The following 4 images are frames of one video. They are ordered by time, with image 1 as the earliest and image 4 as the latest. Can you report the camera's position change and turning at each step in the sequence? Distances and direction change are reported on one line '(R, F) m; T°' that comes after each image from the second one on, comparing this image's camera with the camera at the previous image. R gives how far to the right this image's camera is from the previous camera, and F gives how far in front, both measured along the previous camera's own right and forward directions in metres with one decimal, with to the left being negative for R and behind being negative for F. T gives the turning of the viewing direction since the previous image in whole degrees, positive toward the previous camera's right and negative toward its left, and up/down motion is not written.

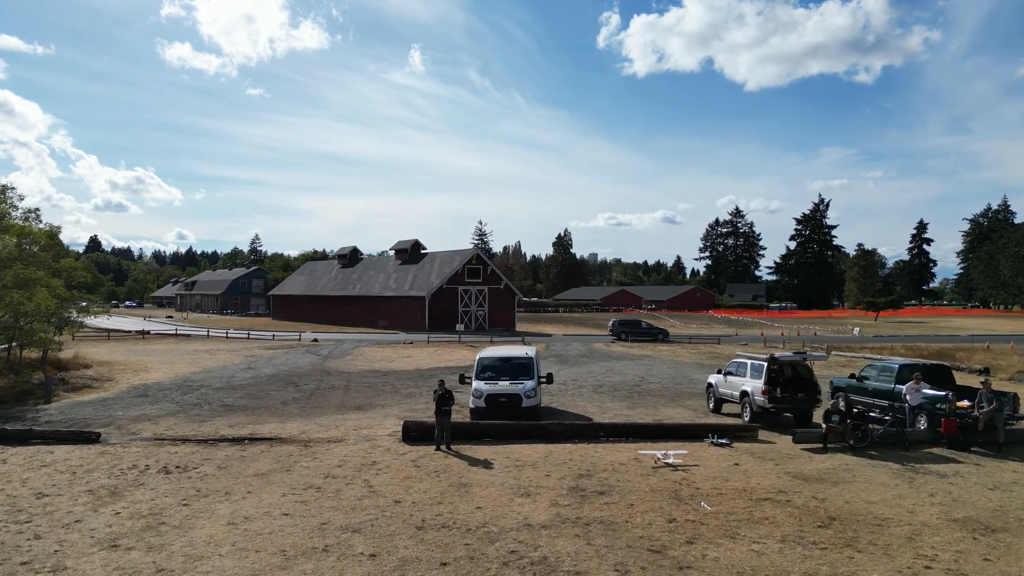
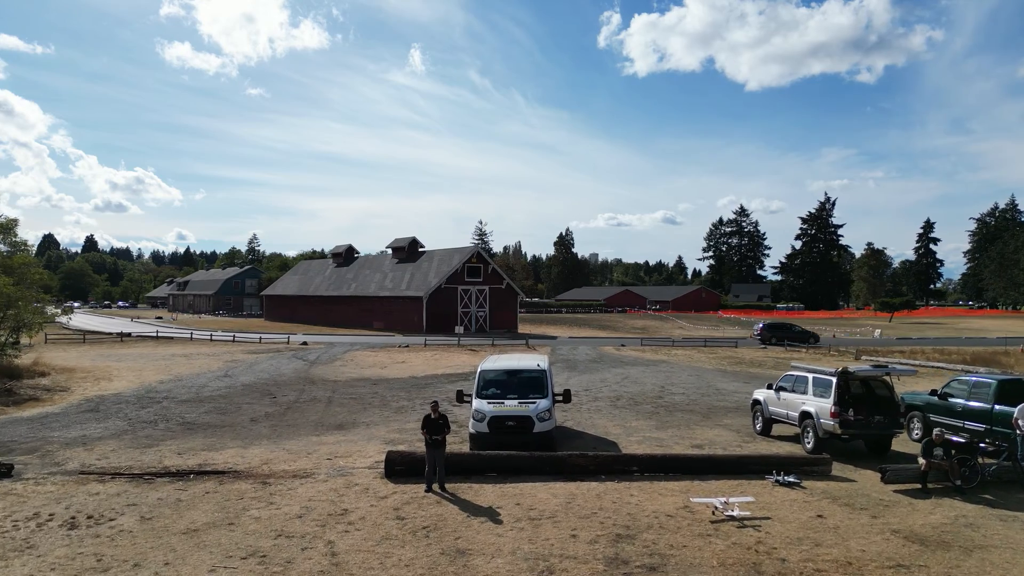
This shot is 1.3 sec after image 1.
(-0.2, +3.0) m; 0°
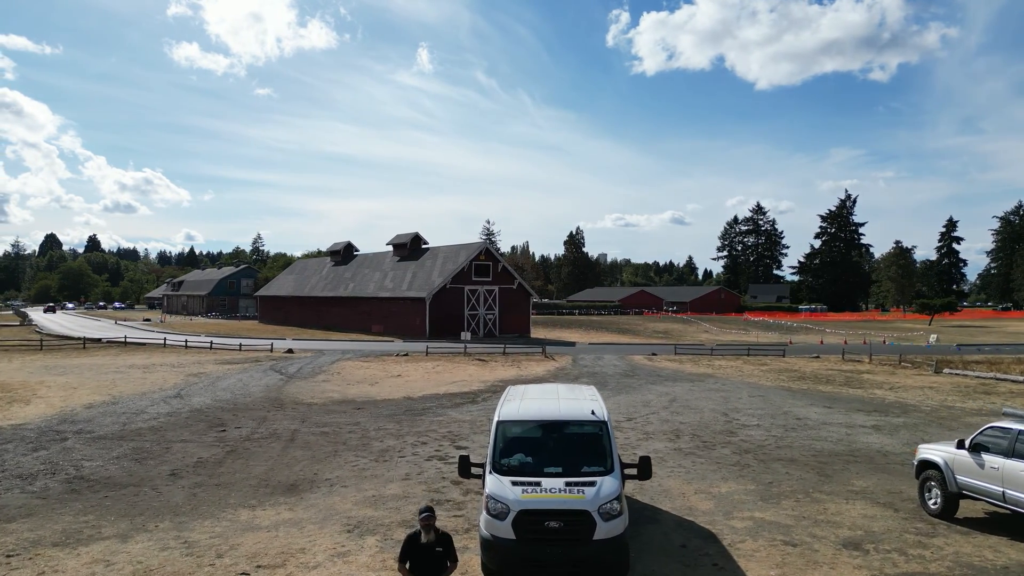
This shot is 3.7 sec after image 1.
(-0.4, +5.5) m; -1°
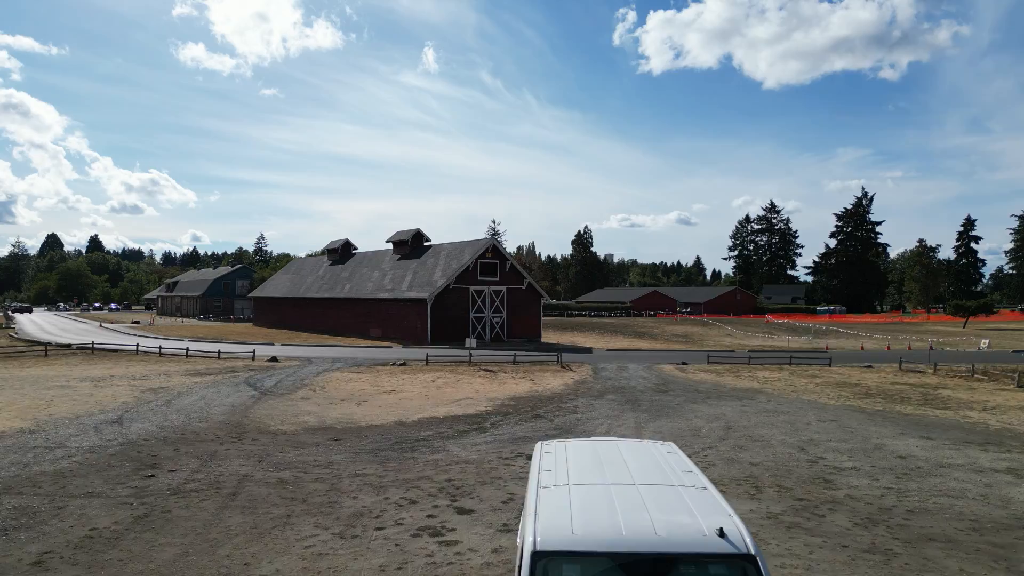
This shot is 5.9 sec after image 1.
(-0.3, +4.3) m; -1°
